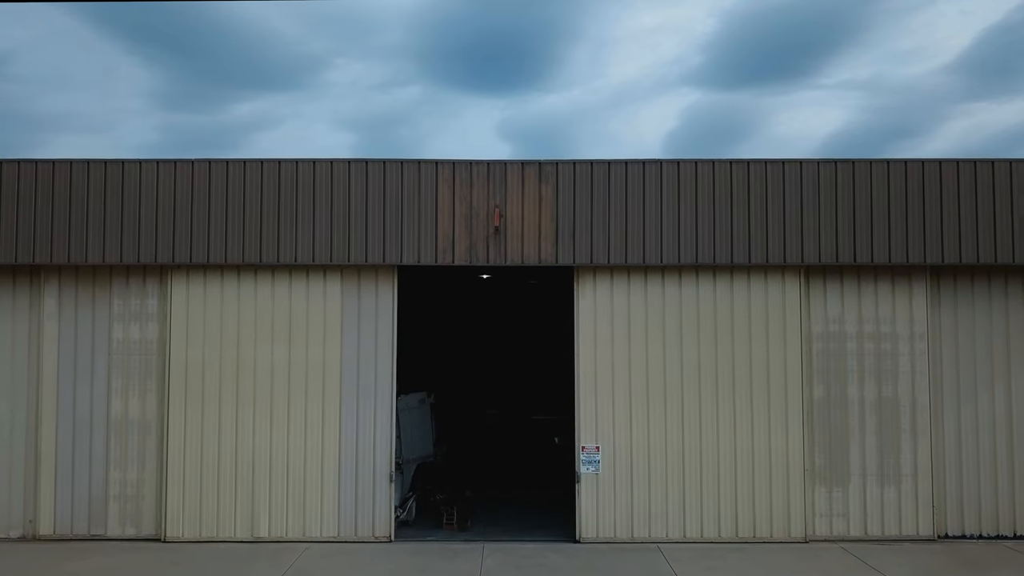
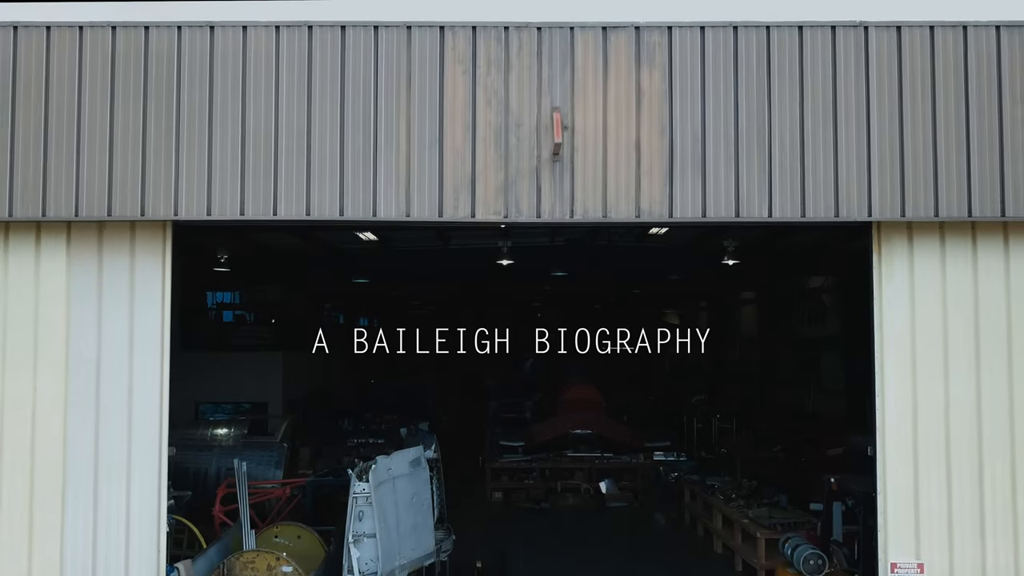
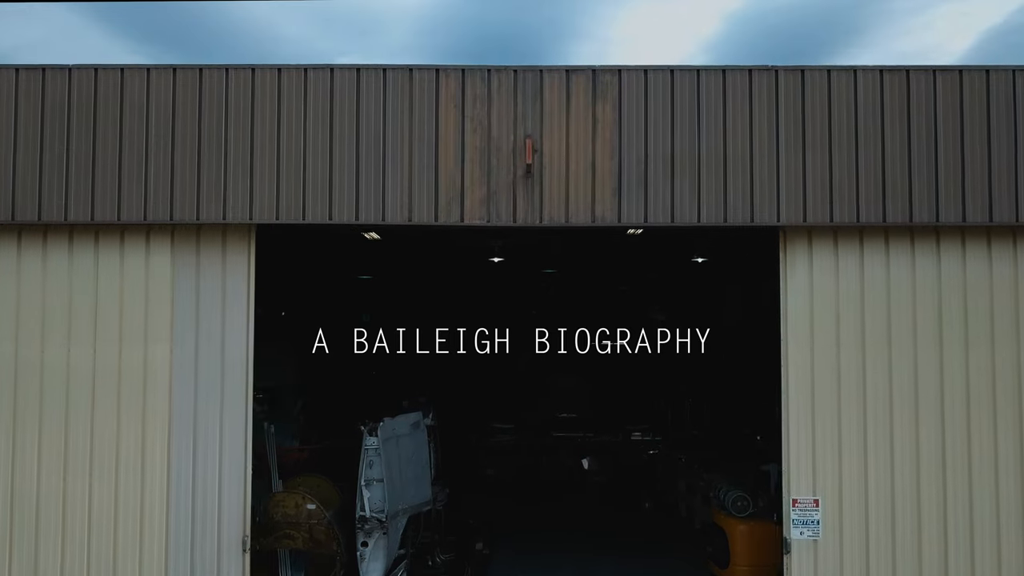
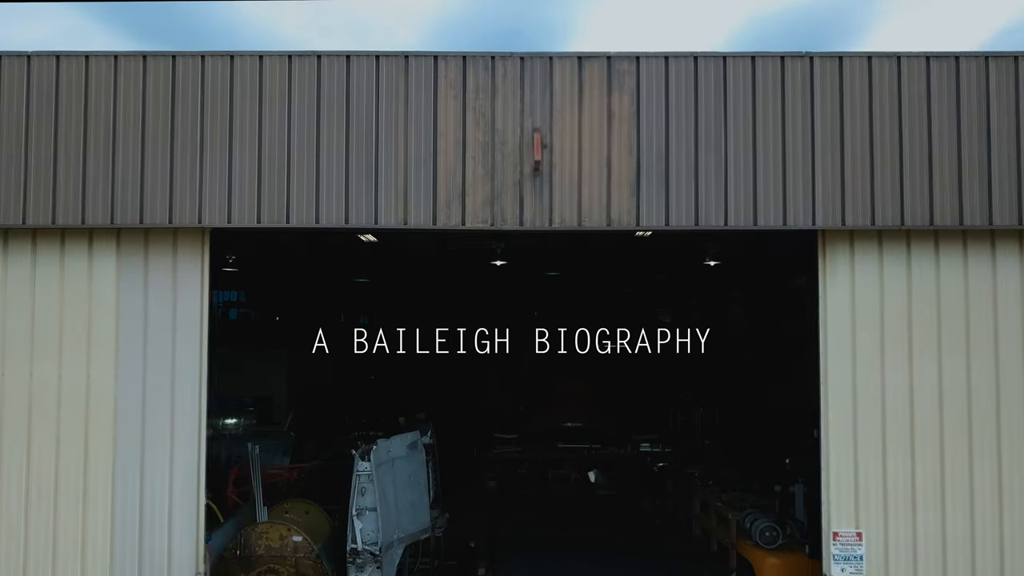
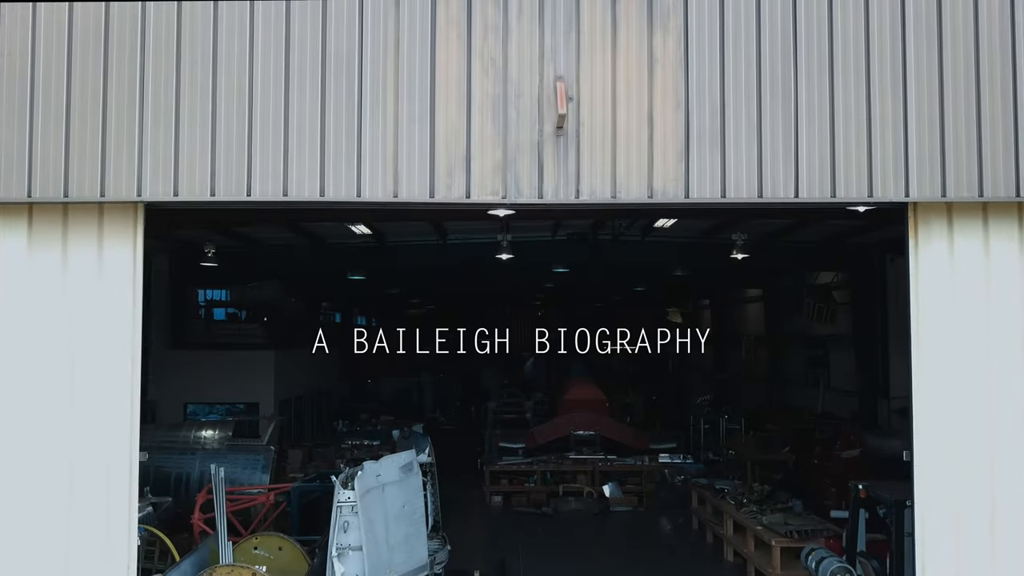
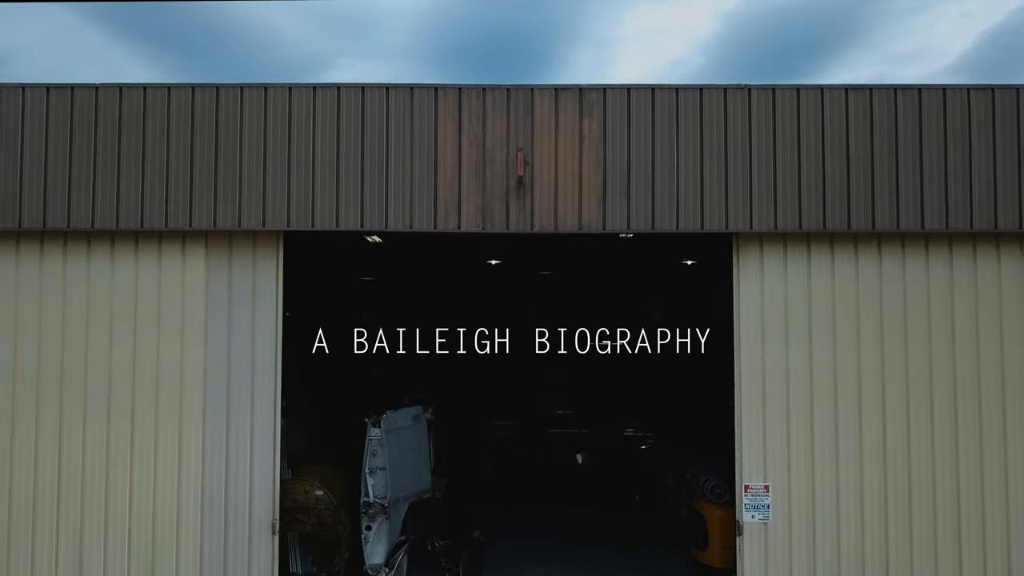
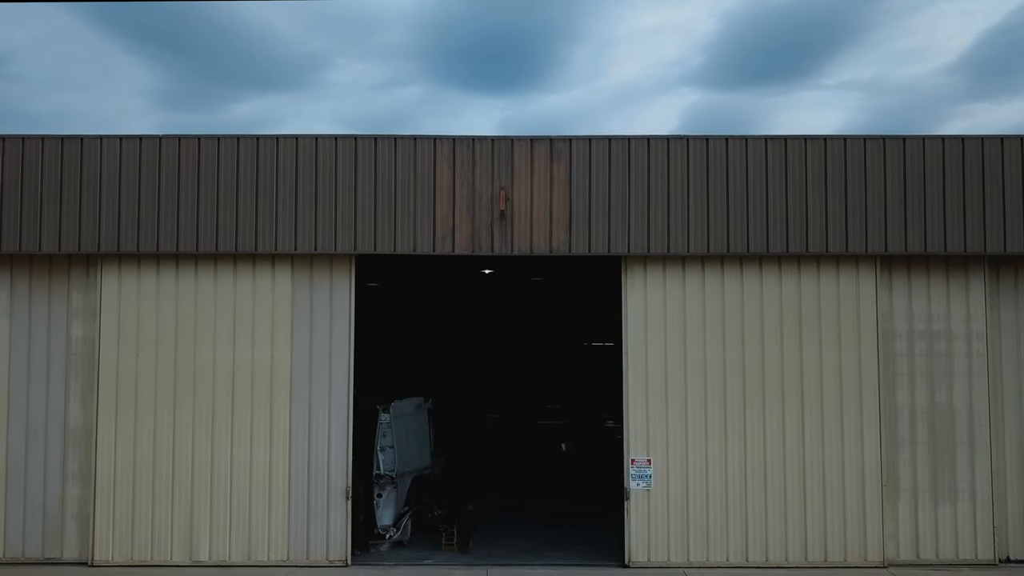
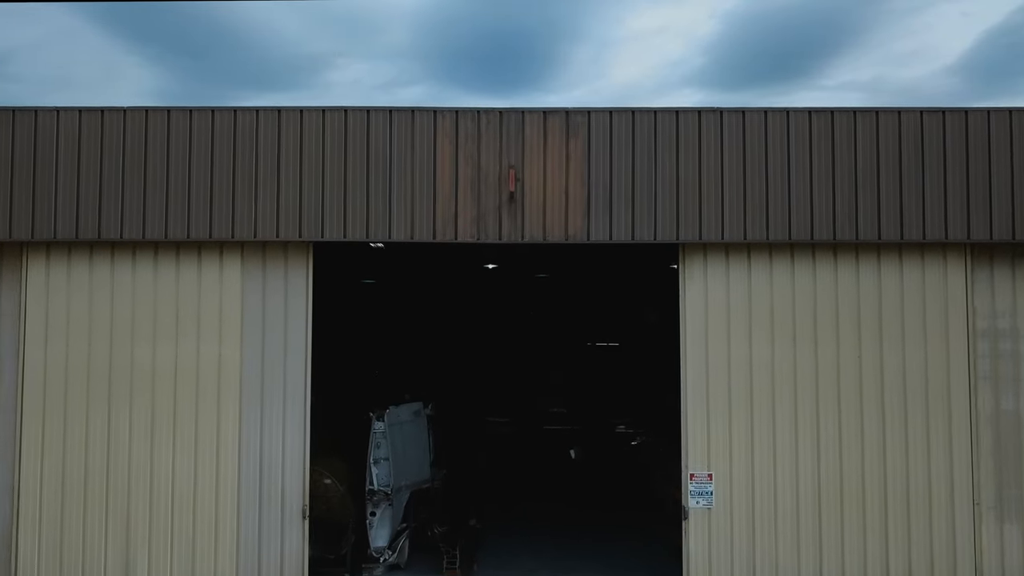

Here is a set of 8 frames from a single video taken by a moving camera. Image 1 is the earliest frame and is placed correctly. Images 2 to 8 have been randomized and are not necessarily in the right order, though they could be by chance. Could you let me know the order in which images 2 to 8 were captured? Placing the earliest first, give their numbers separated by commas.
7, 8, 6, 3, 4, 2, 5
